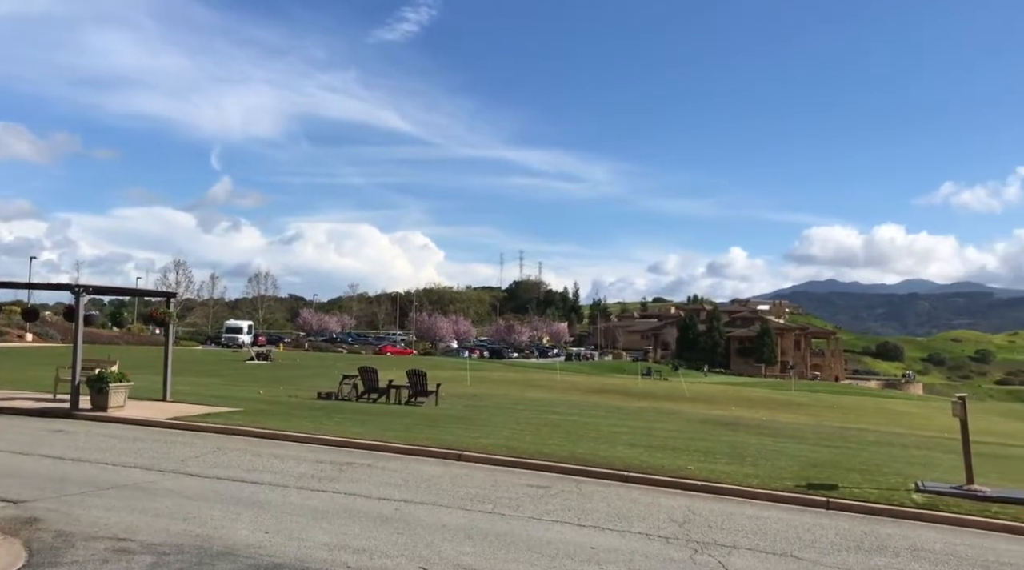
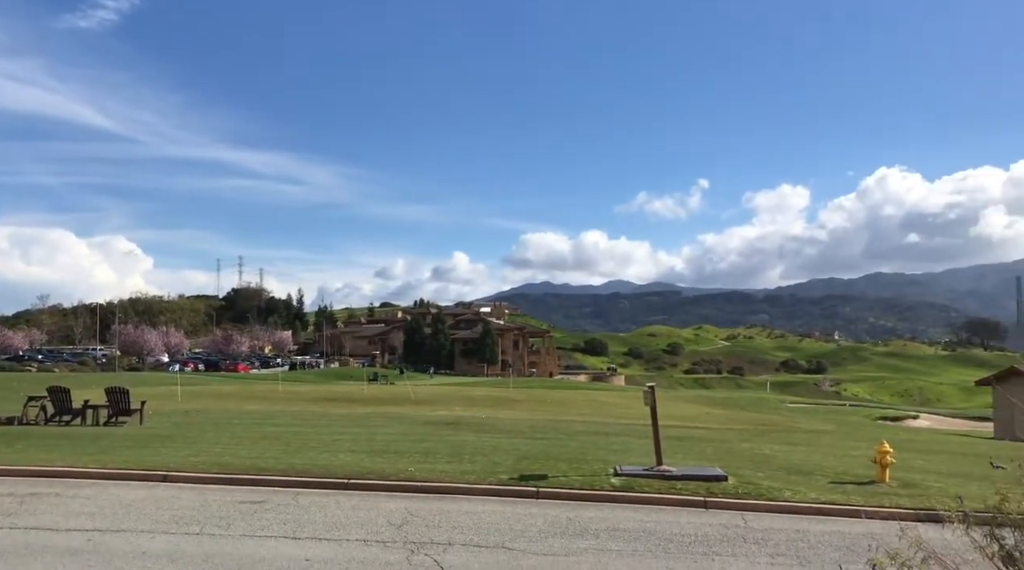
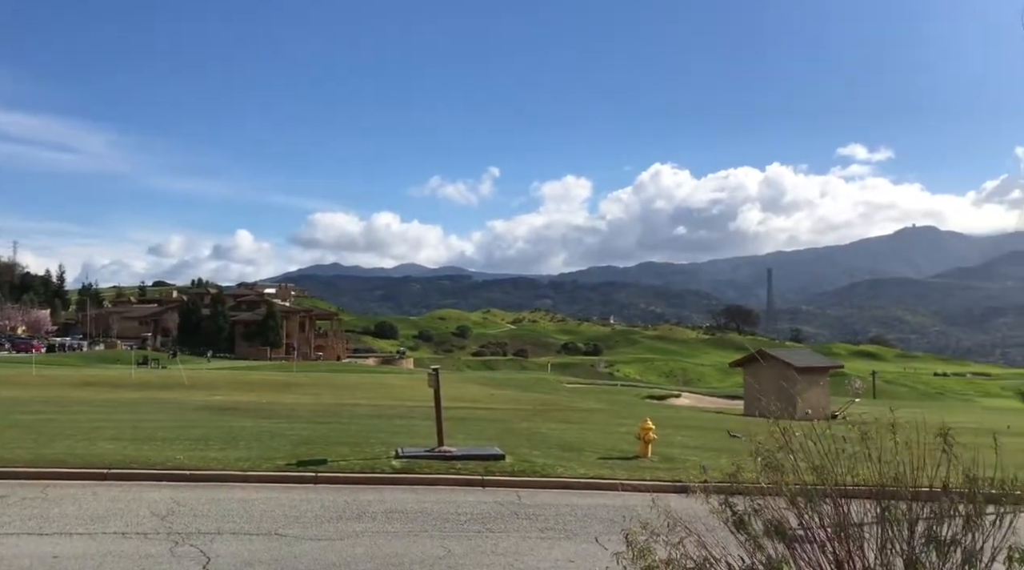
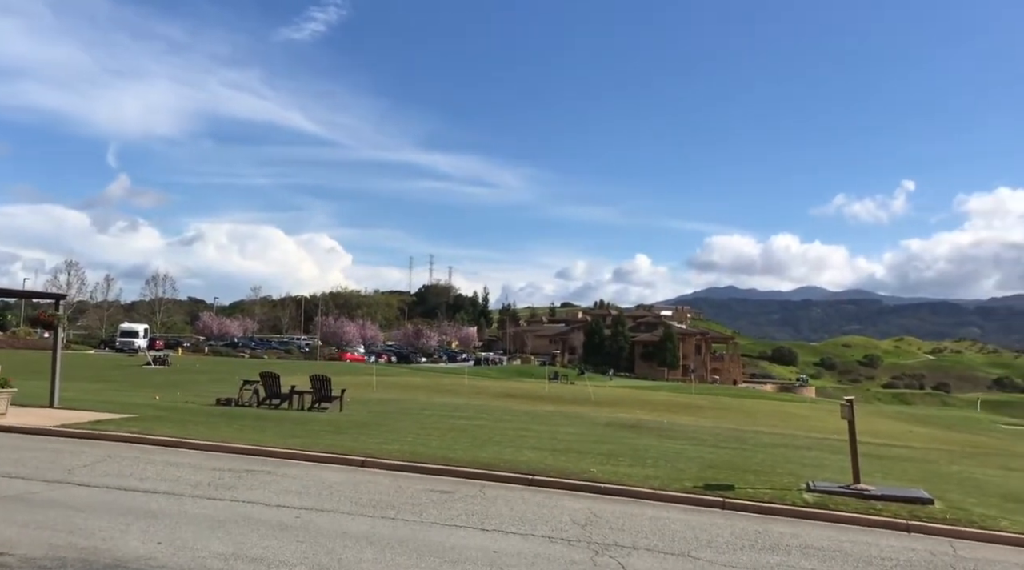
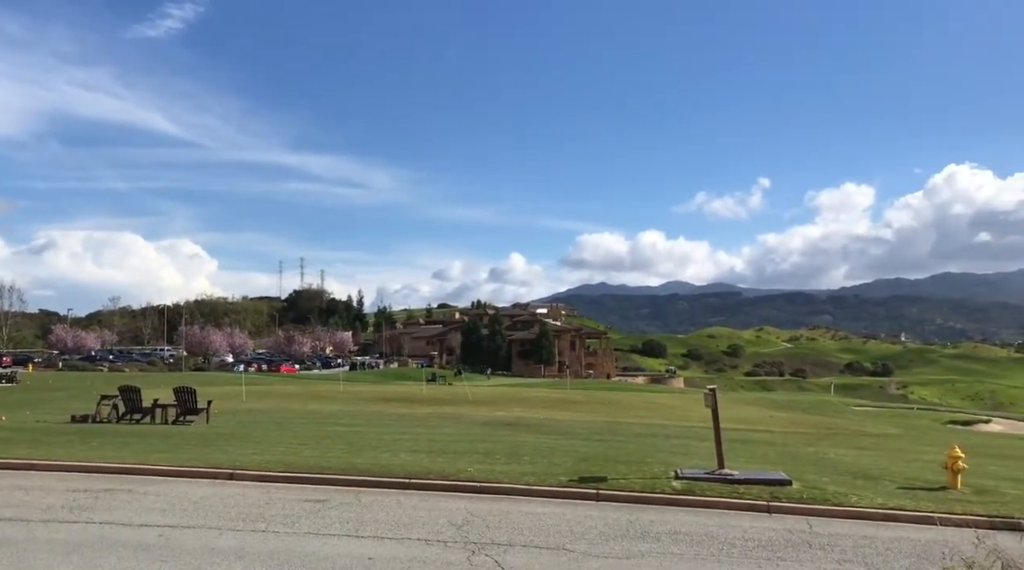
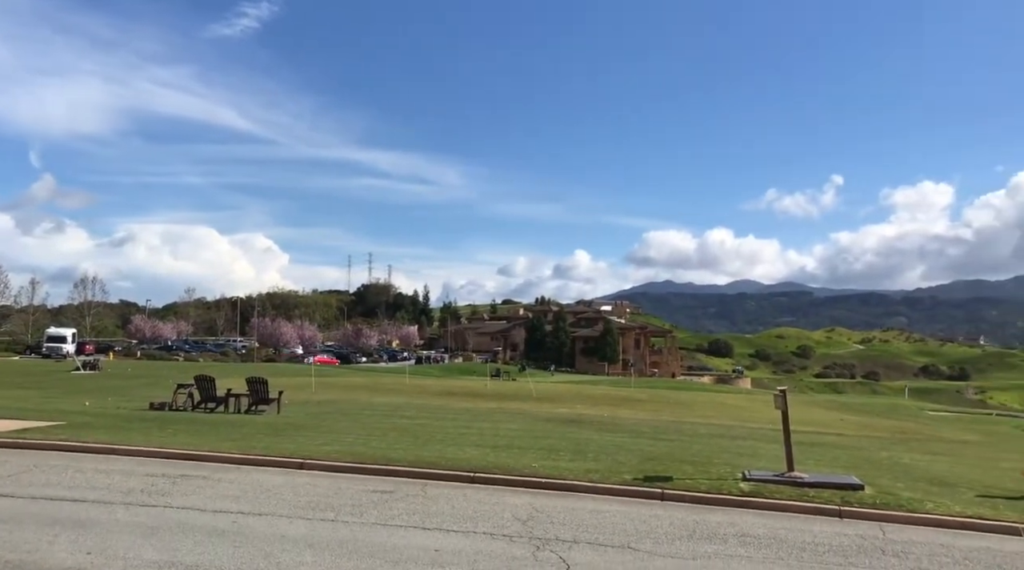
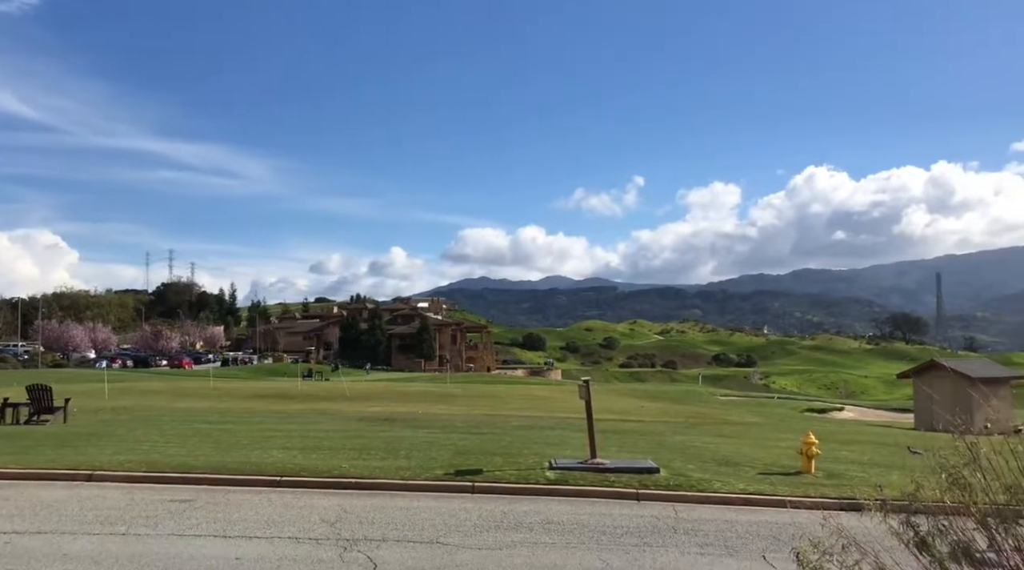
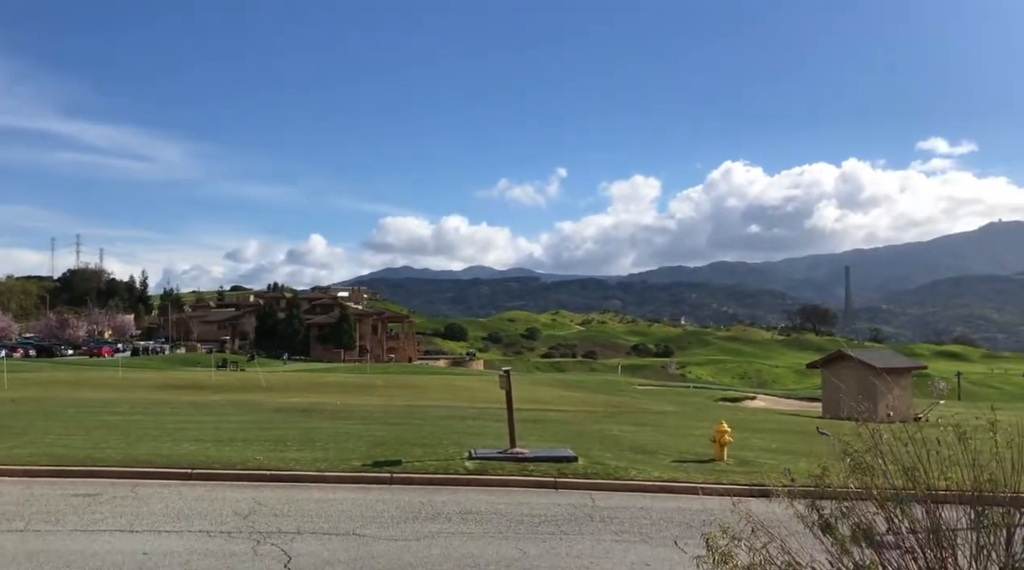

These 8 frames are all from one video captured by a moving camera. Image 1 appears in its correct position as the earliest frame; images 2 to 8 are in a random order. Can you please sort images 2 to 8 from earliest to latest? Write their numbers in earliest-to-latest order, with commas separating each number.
4, 6, 5, 2, 7, 8, 3
